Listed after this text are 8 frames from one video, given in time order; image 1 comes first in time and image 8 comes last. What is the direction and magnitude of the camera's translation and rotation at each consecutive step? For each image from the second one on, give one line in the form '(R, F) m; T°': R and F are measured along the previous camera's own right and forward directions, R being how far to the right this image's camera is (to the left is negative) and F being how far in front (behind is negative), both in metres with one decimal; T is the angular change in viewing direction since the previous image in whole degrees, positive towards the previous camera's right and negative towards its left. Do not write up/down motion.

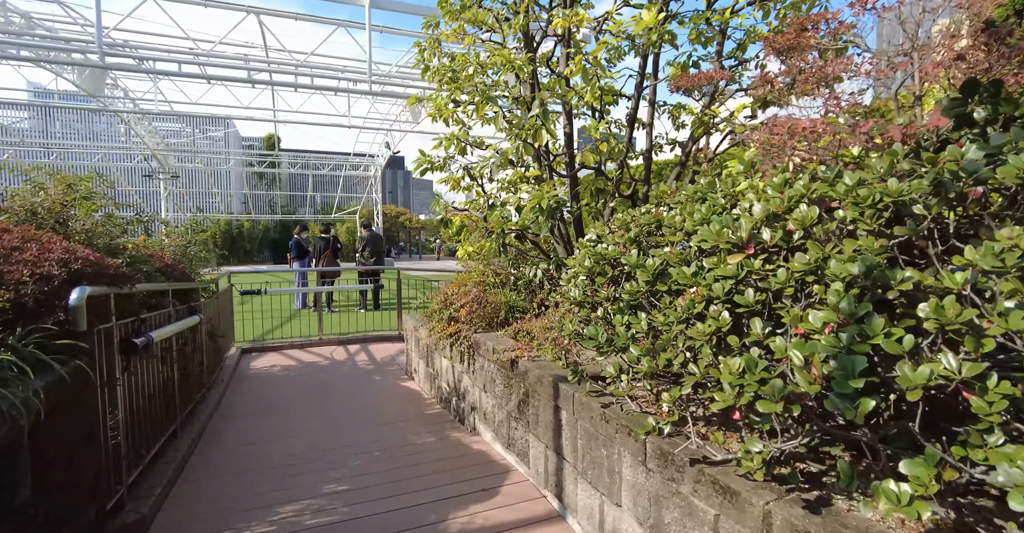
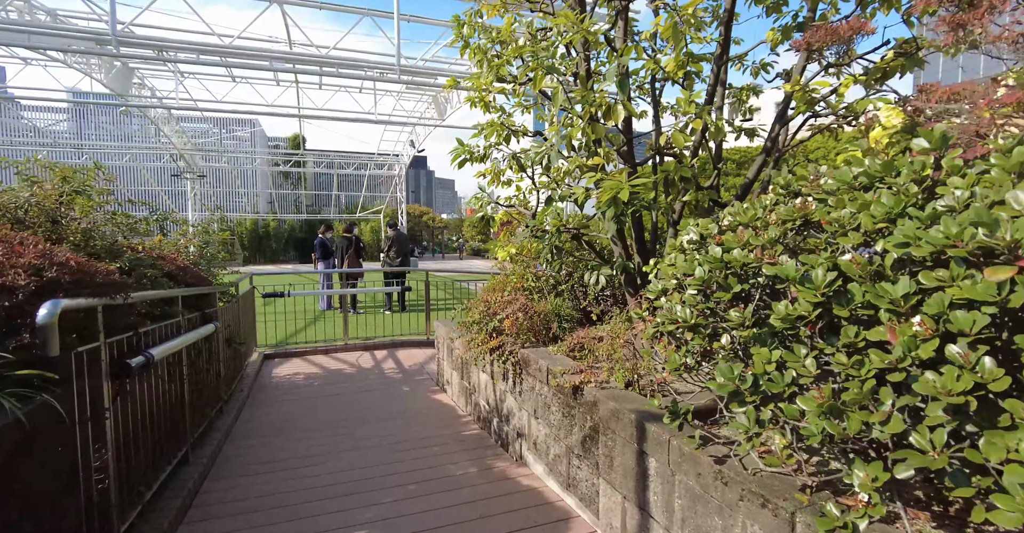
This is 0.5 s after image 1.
(-0.2, +0.5) m; -2°
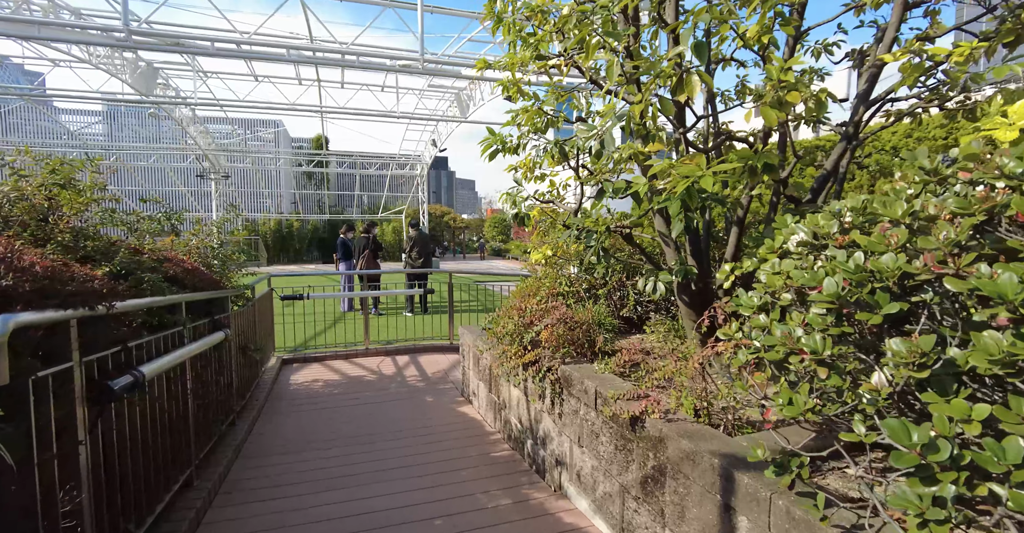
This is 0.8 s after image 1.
(-0.1, +0.3) m; -2°
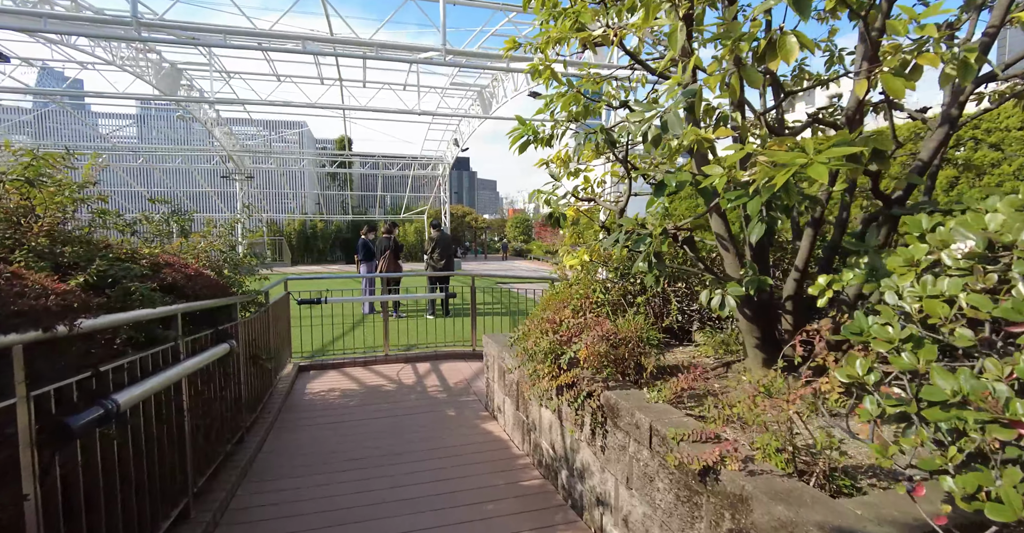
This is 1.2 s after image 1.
(-0.1, +0.3) m; -2°
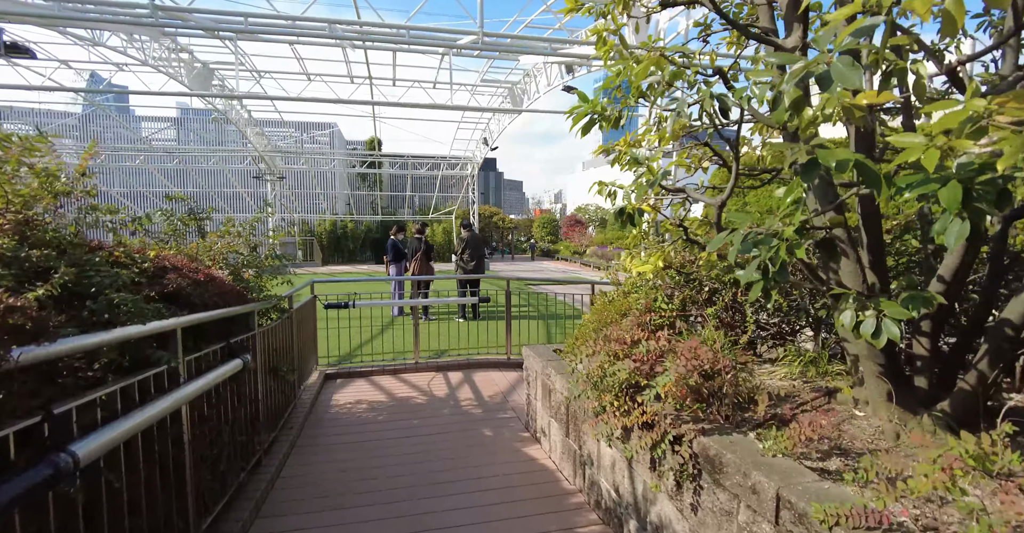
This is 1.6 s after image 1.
(-0.1, +0.4) m; -3°
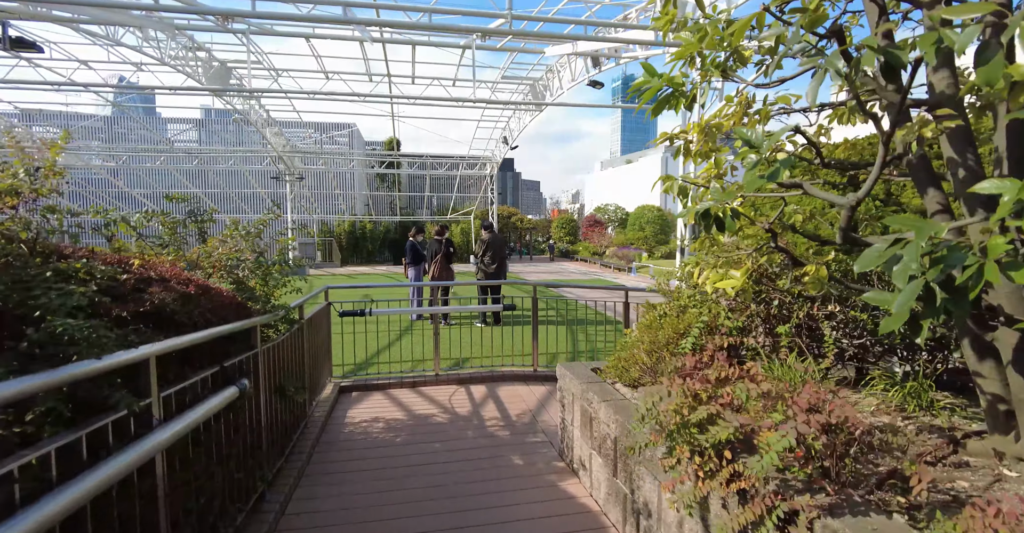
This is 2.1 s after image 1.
(-0.1, +0.4) m; -2°
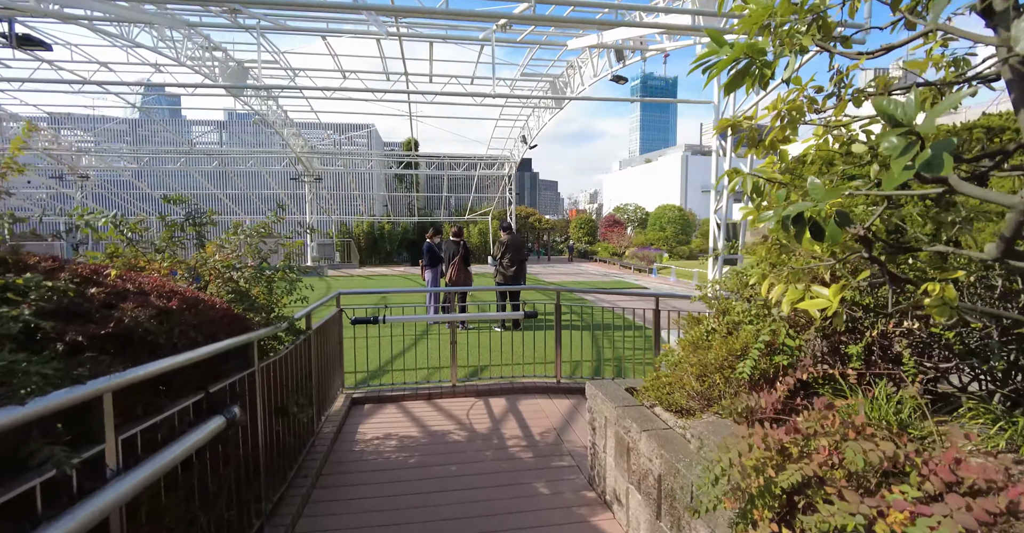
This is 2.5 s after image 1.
(0.0, +0.3) m; -2°
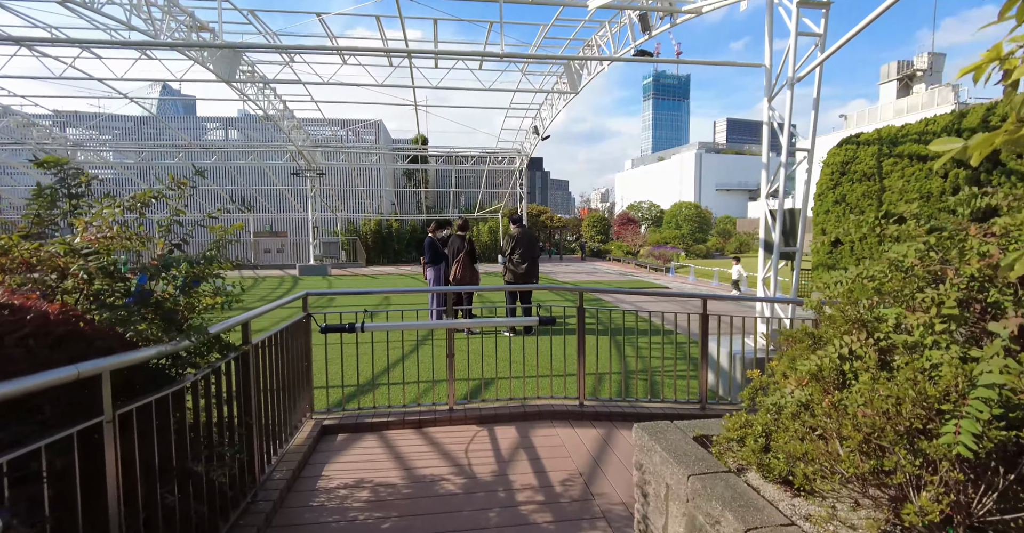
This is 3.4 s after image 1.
(0.0, +1.0) m; -1°
